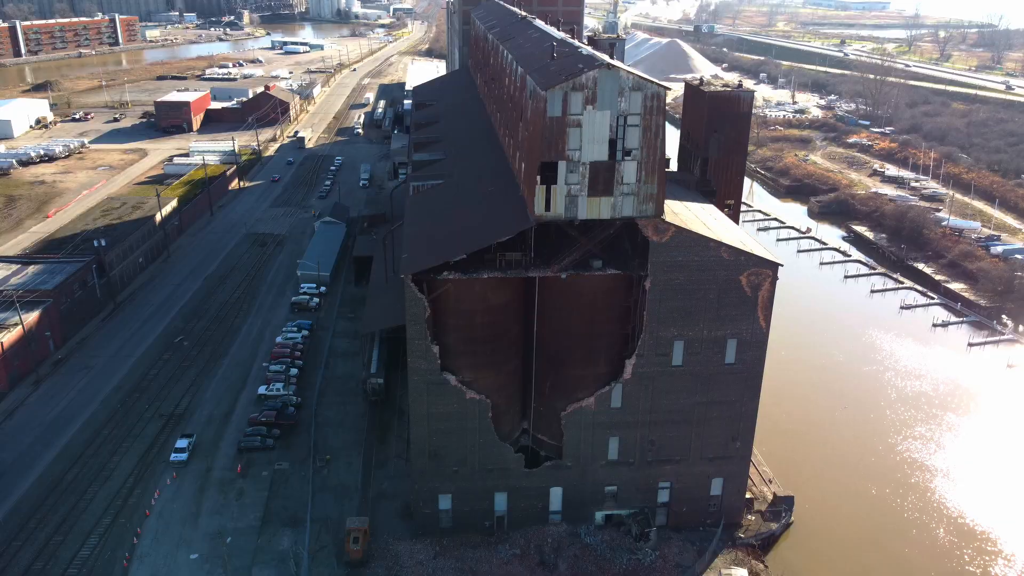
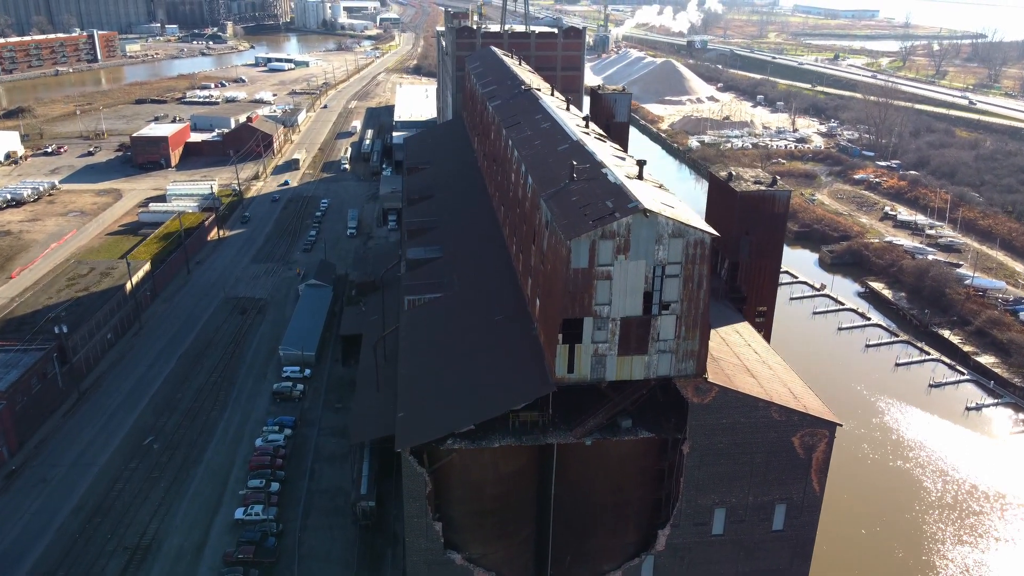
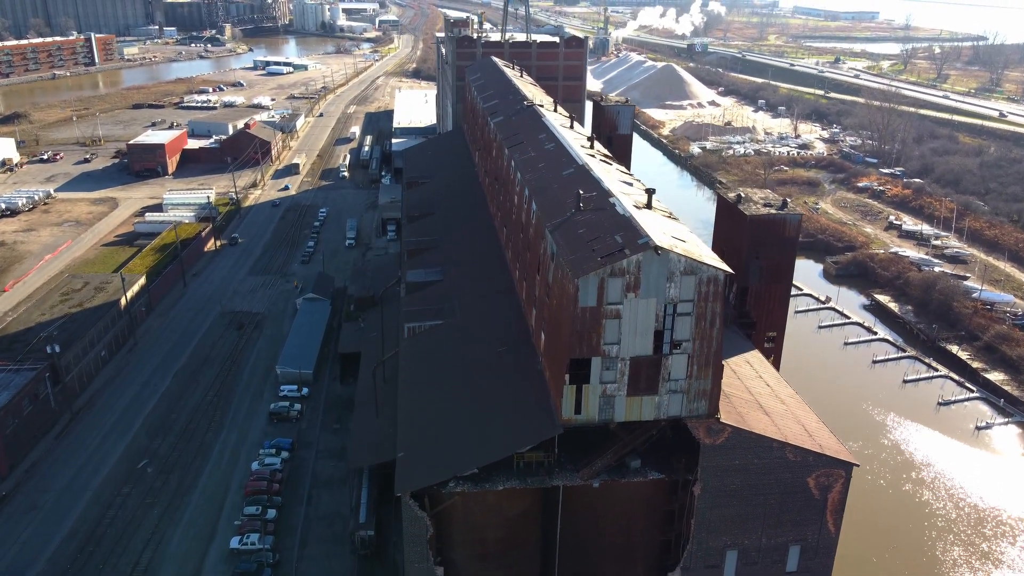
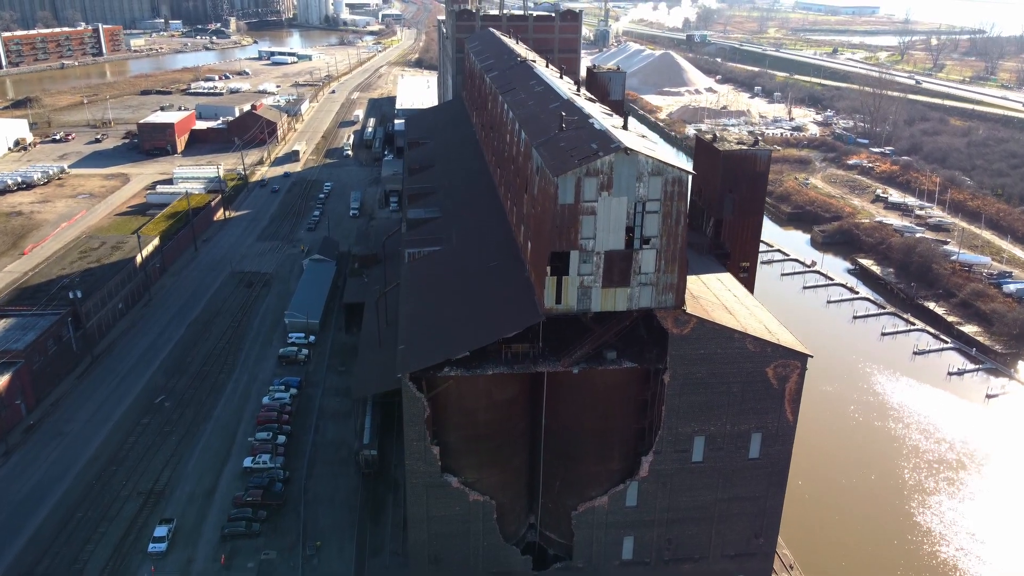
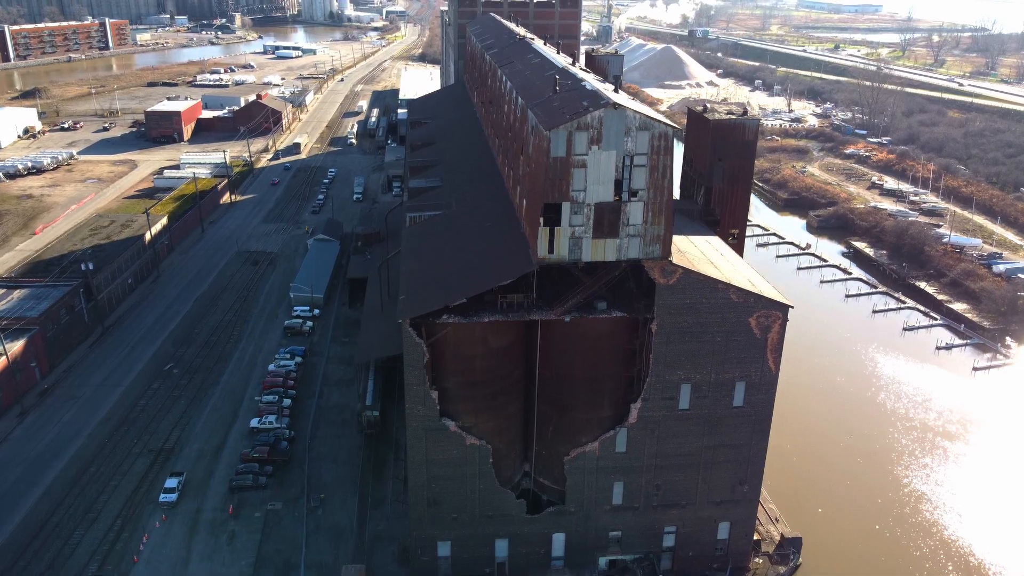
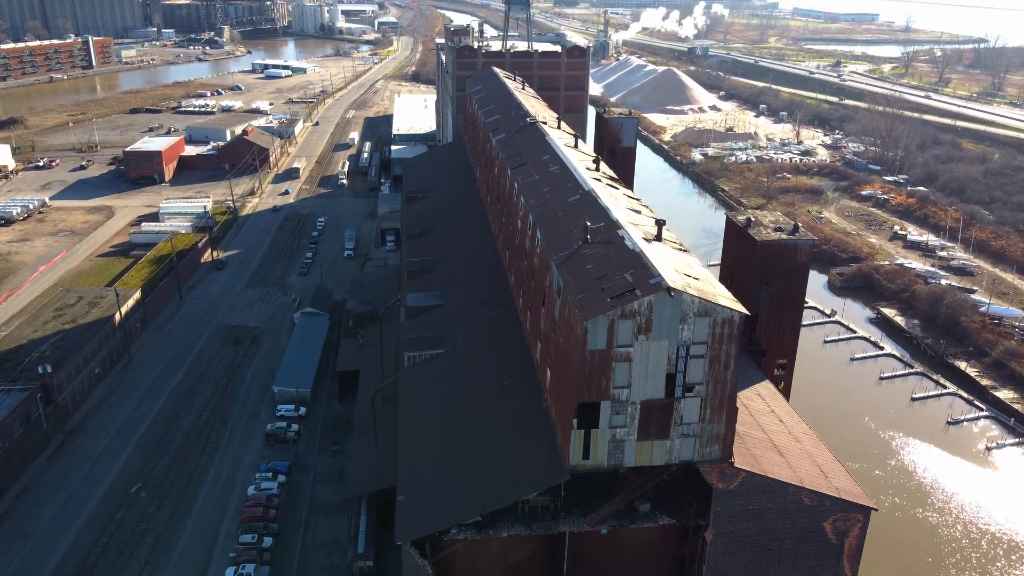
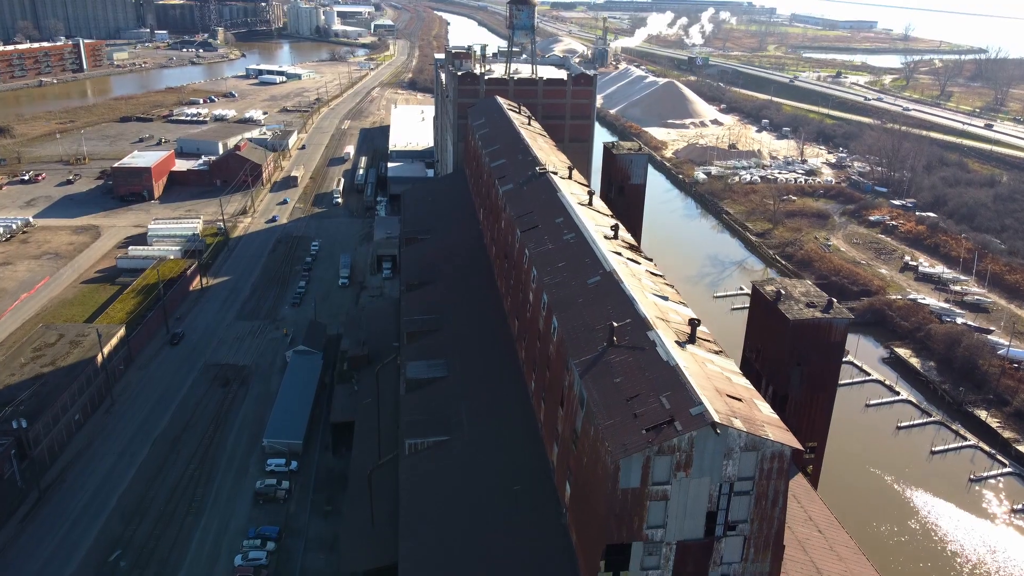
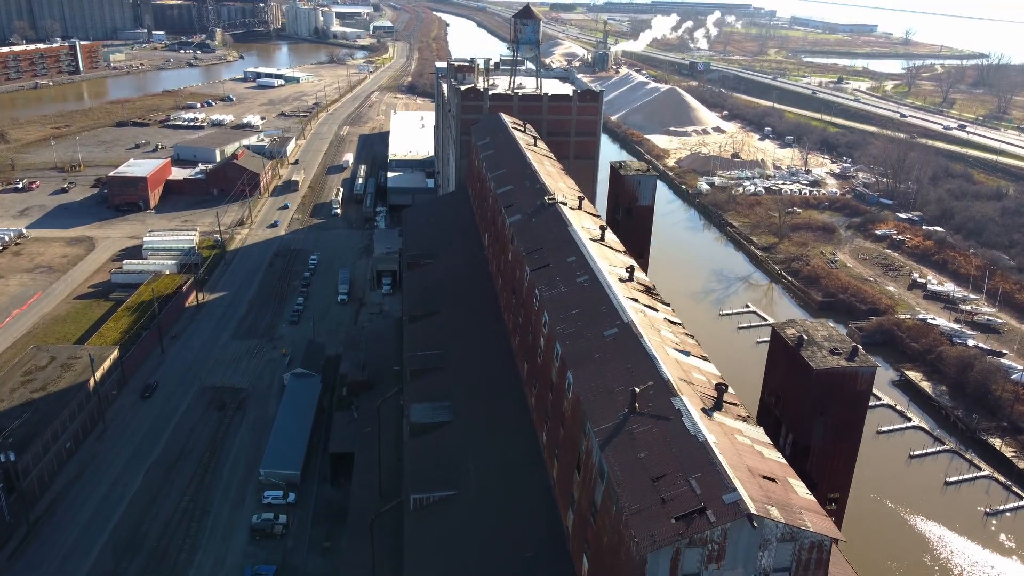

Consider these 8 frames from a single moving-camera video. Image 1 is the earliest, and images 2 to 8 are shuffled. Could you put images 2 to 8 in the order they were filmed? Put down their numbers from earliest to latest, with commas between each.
5, 4, 2, 3, 6, 7, 8
